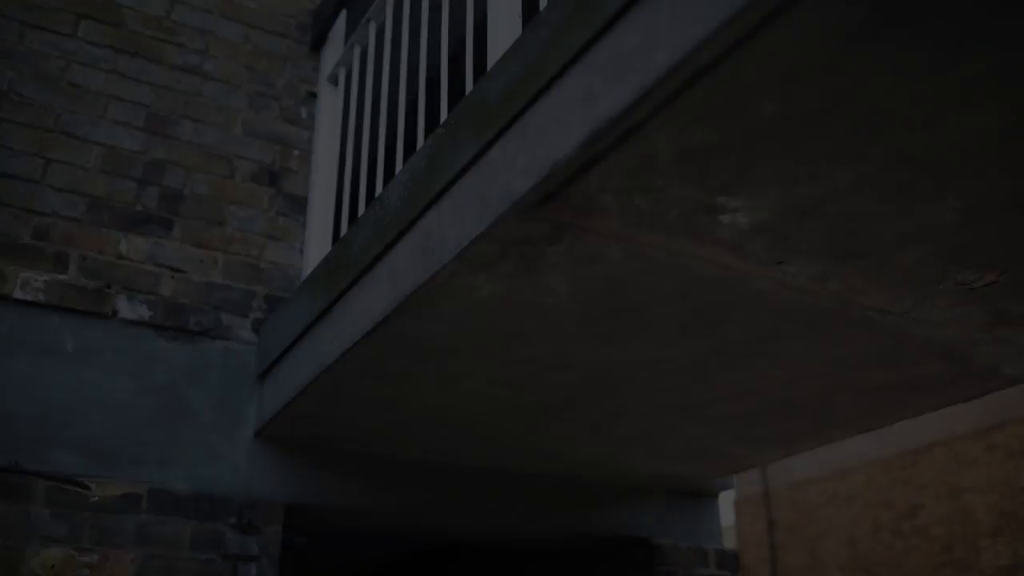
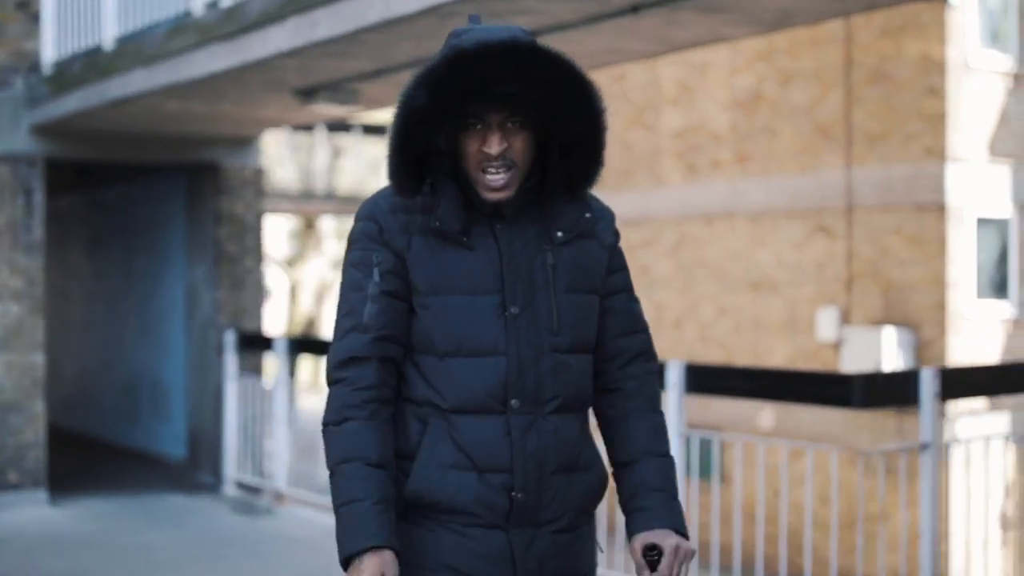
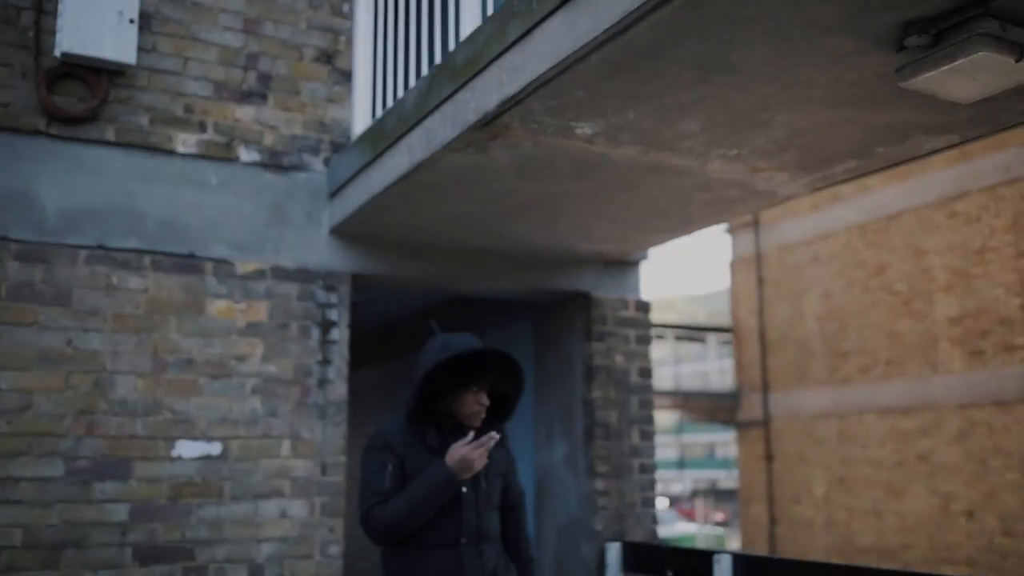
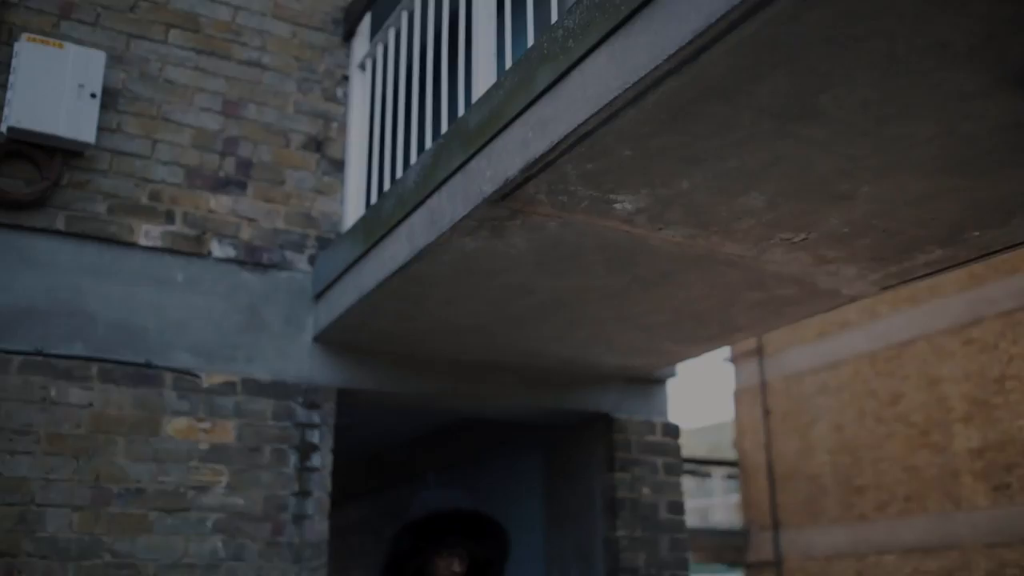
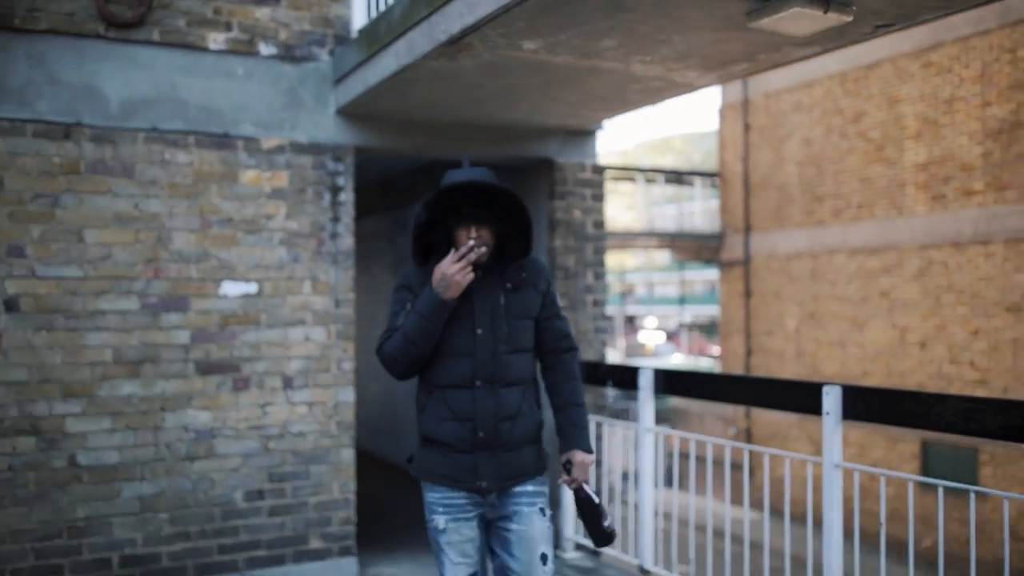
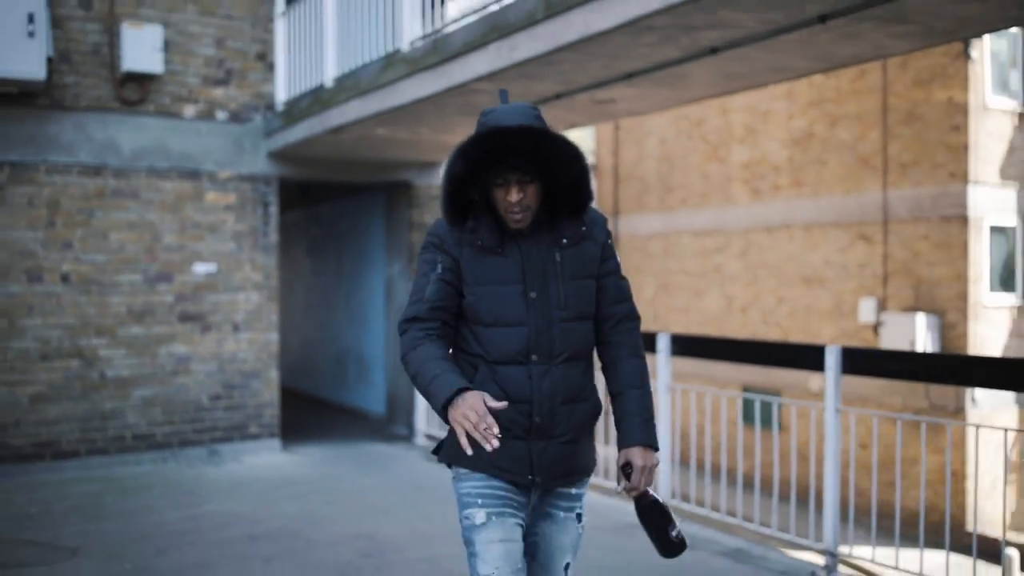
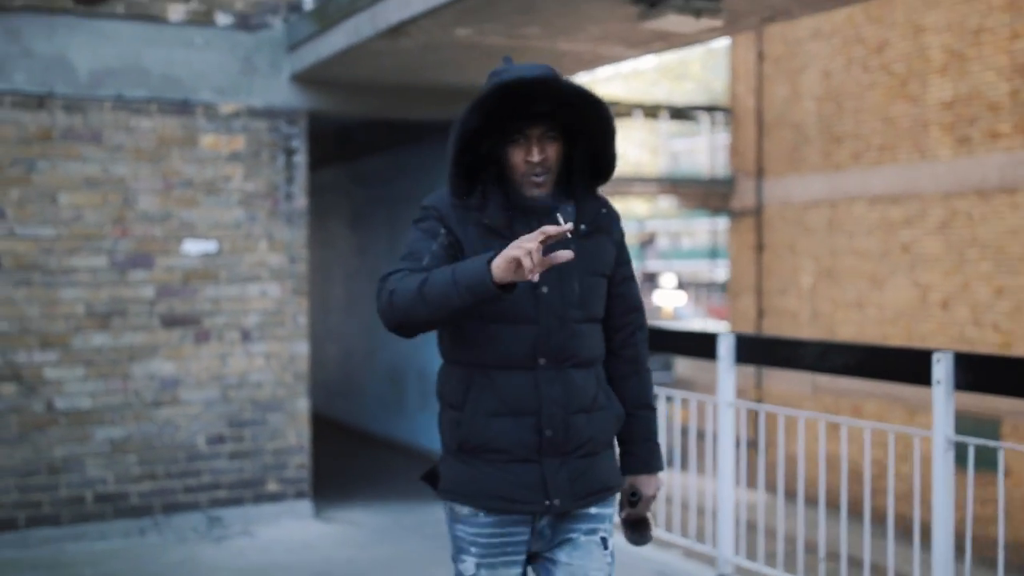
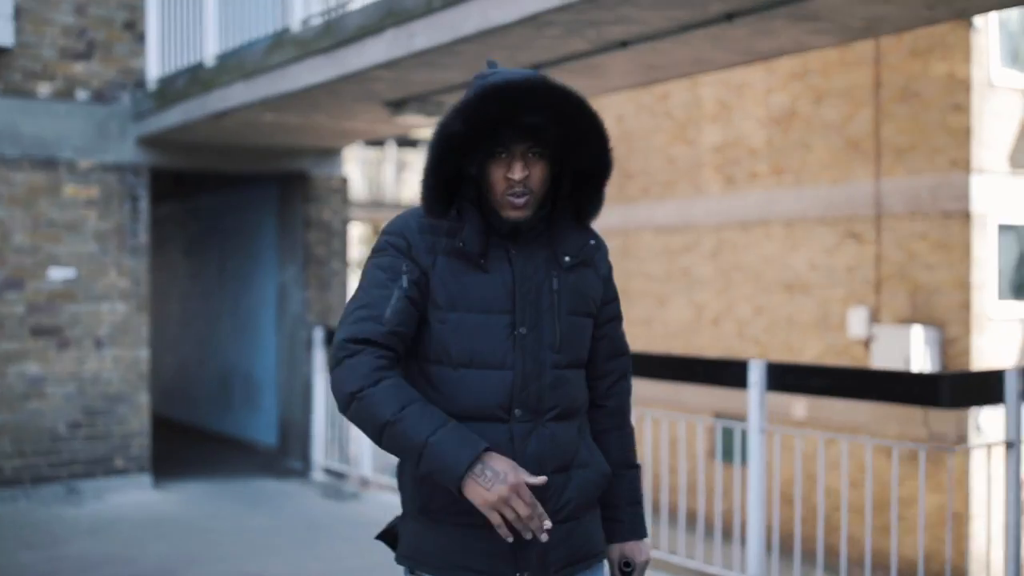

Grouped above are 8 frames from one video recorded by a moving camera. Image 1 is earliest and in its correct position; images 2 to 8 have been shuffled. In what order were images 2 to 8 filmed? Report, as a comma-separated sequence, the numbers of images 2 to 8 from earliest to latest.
4, 3, 5, 7, 6, 8, 2
